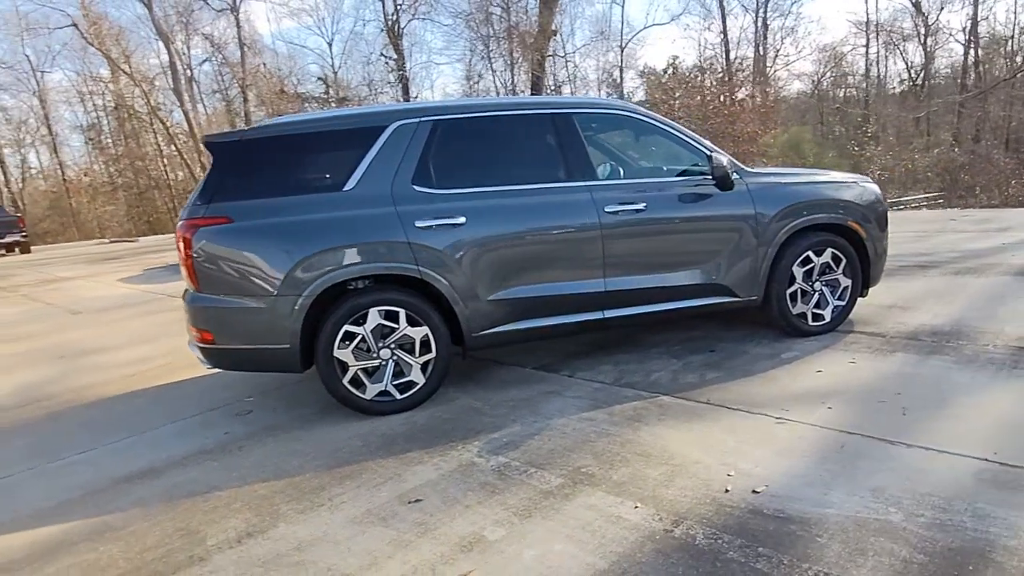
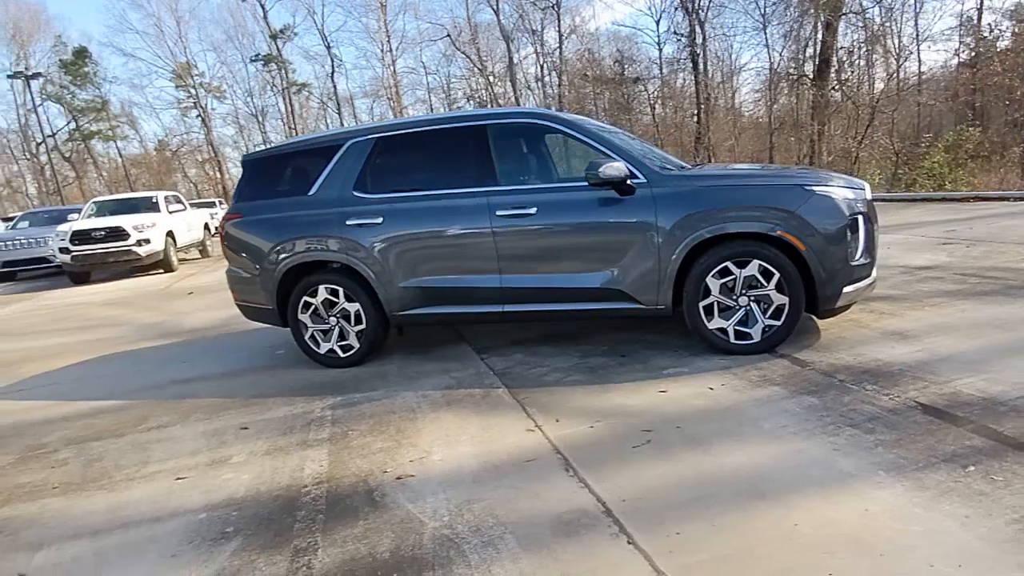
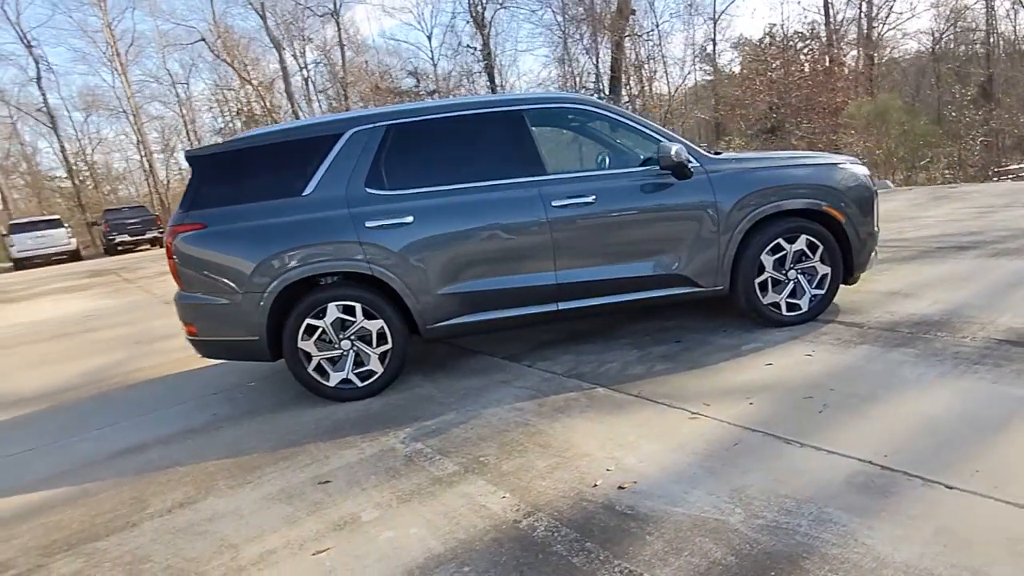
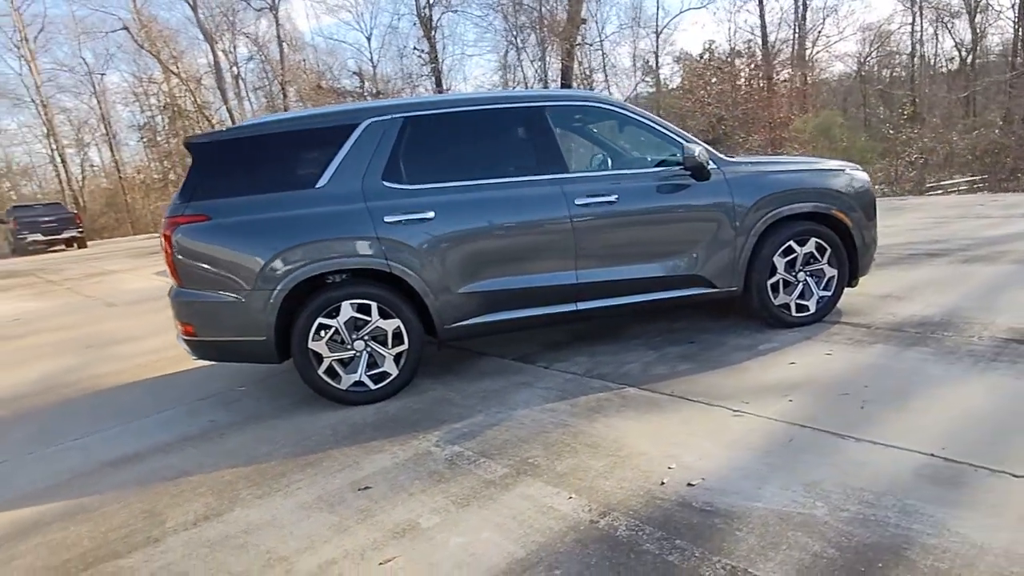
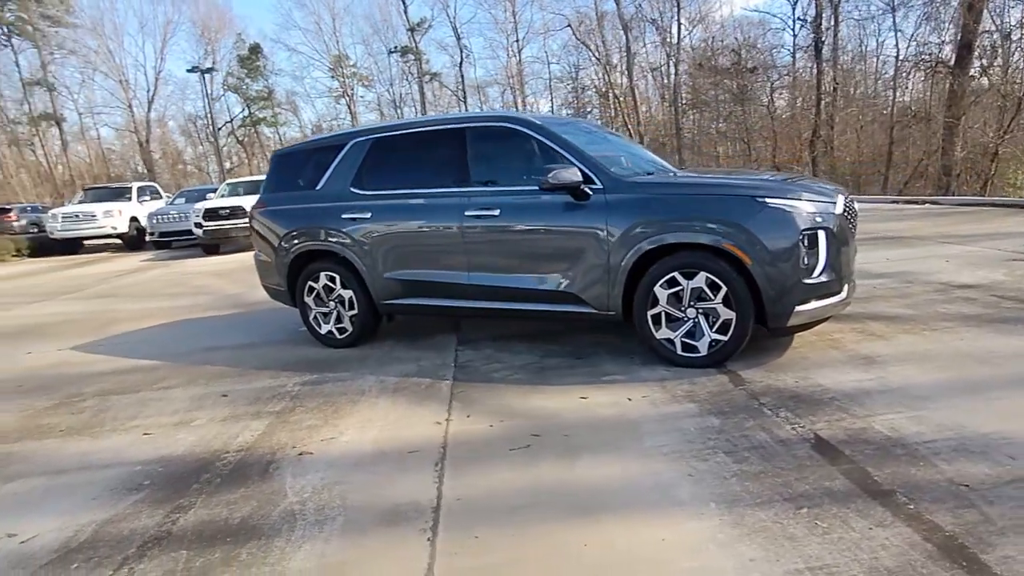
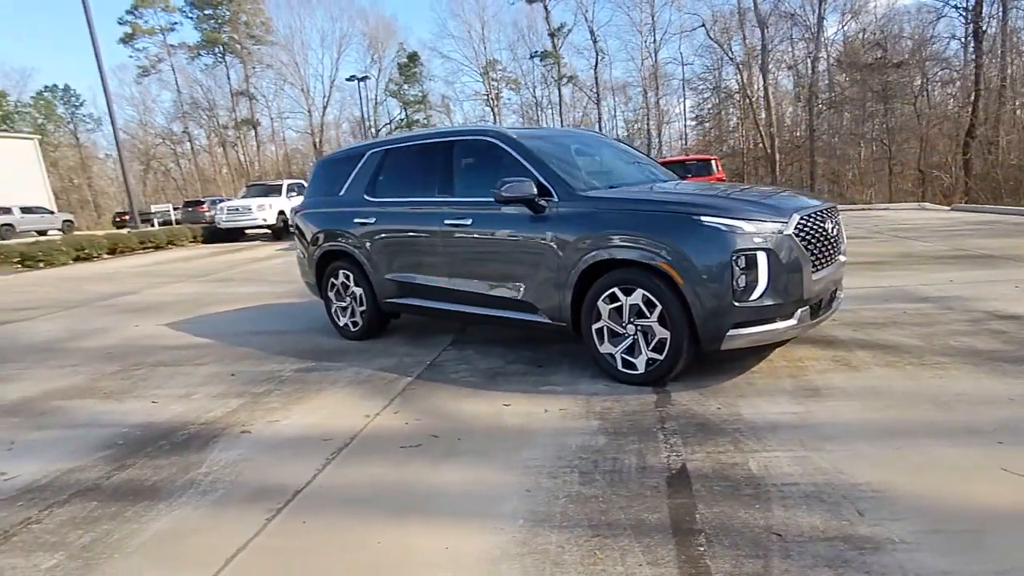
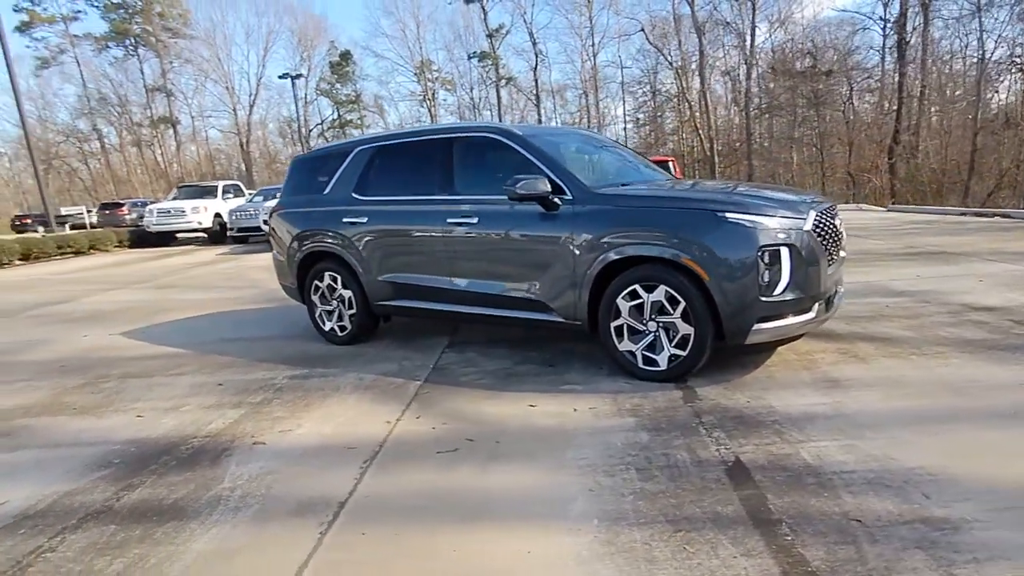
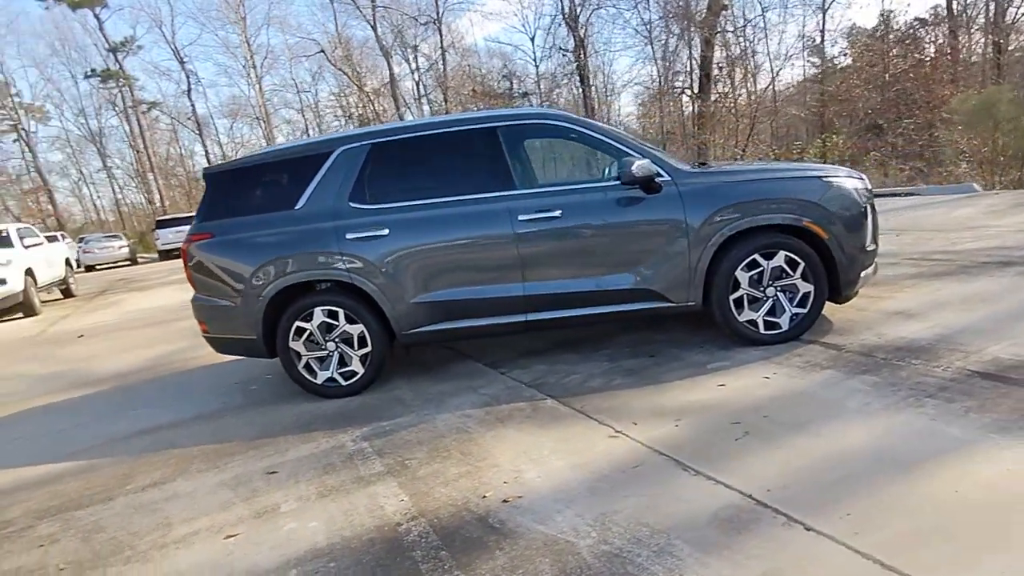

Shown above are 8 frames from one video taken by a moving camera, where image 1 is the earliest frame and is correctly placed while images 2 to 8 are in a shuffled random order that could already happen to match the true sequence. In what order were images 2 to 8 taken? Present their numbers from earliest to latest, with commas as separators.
4, 3, 8, 2, 5, 7, 6
